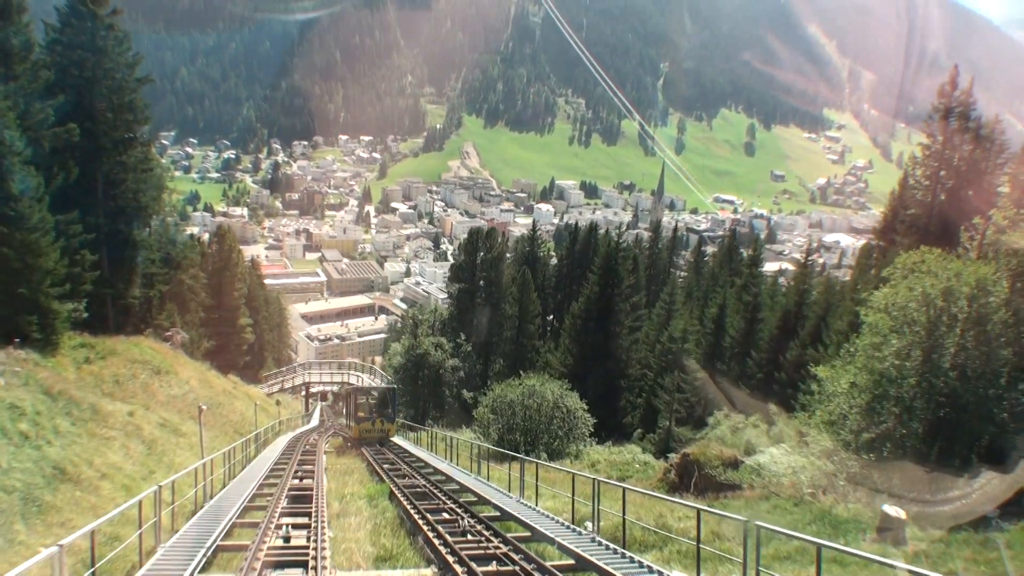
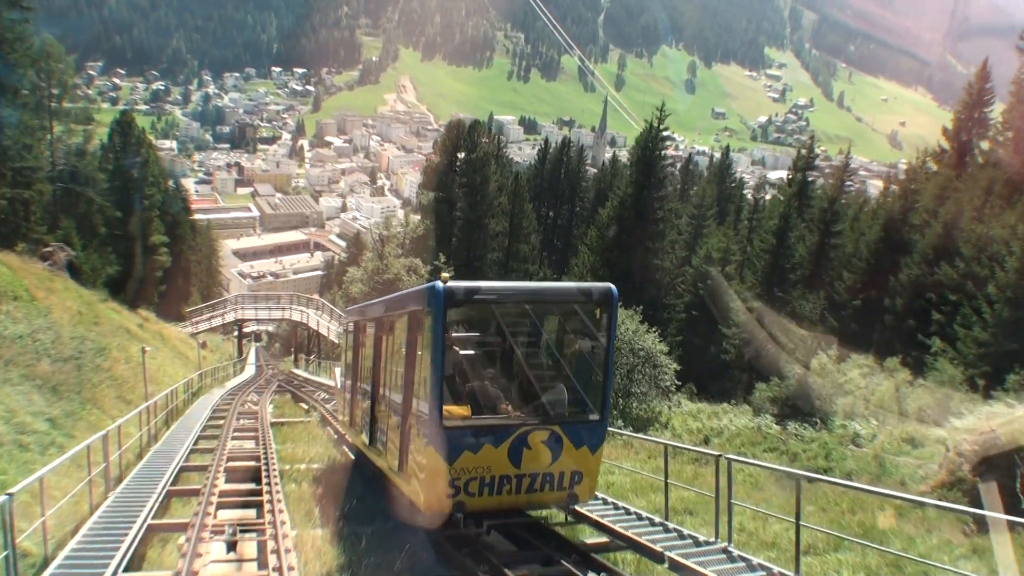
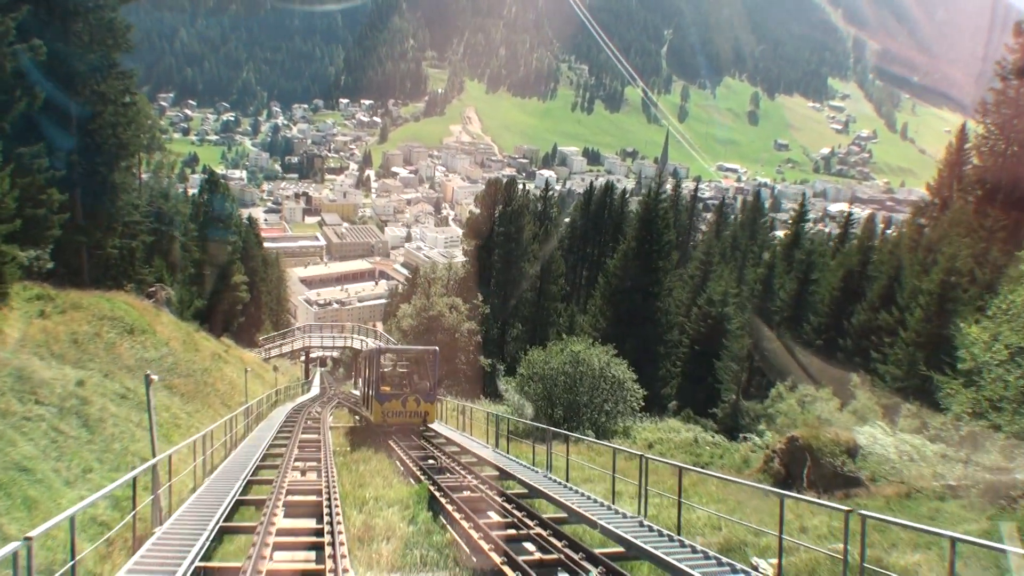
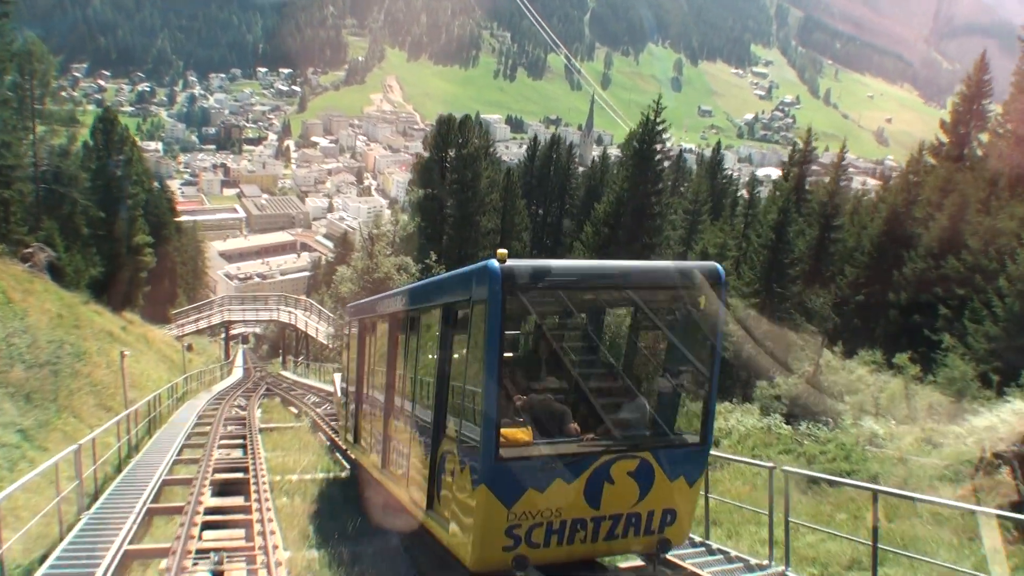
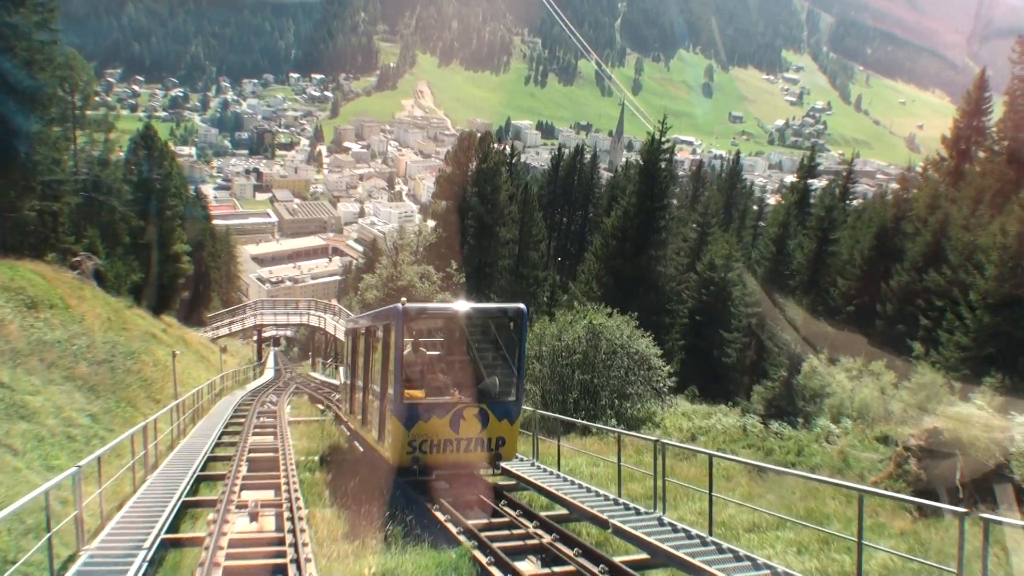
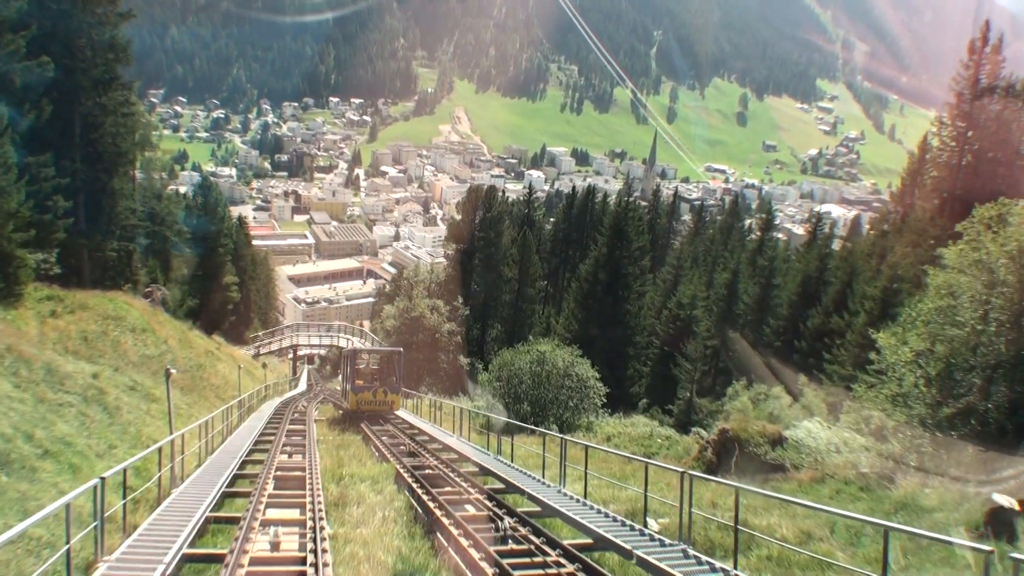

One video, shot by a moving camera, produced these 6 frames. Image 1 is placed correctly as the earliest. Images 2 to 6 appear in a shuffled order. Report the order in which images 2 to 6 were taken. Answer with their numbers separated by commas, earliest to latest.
6, 3, 5, 2, 4
